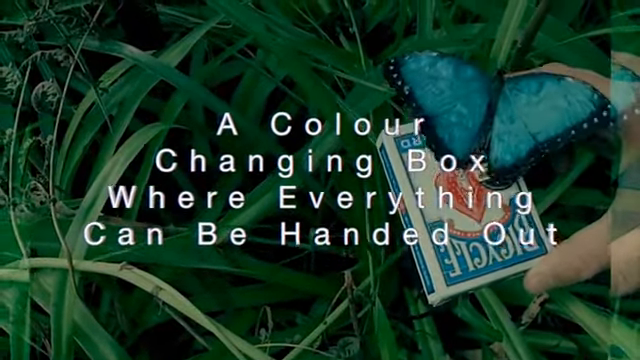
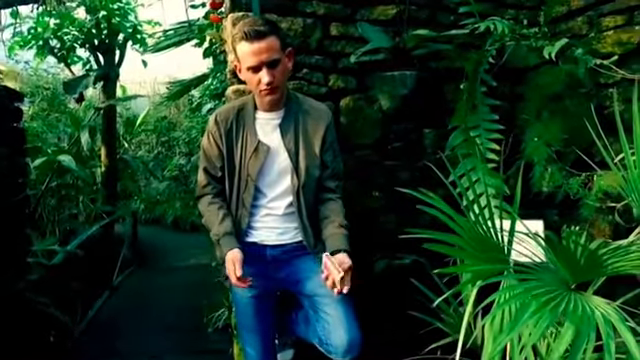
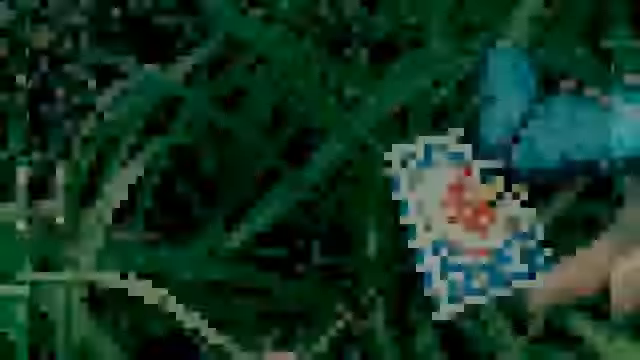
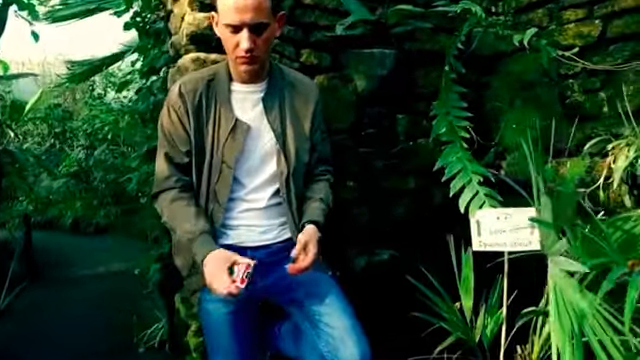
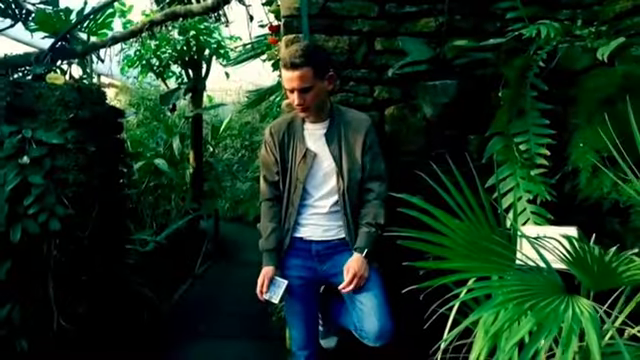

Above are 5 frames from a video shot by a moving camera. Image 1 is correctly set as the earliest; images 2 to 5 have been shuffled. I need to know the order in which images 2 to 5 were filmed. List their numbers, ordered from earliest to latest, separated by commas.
3, 5, 2, 4
